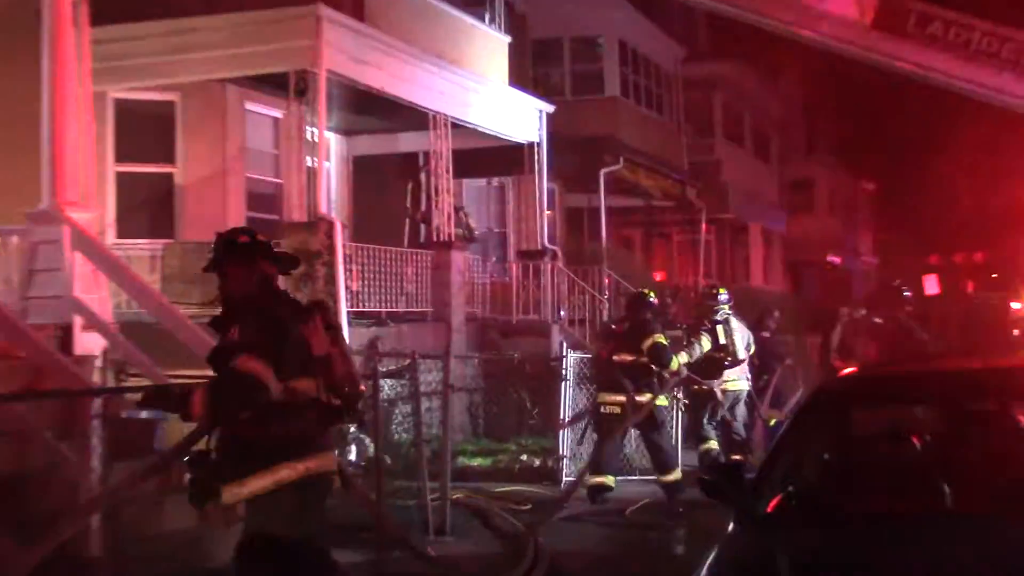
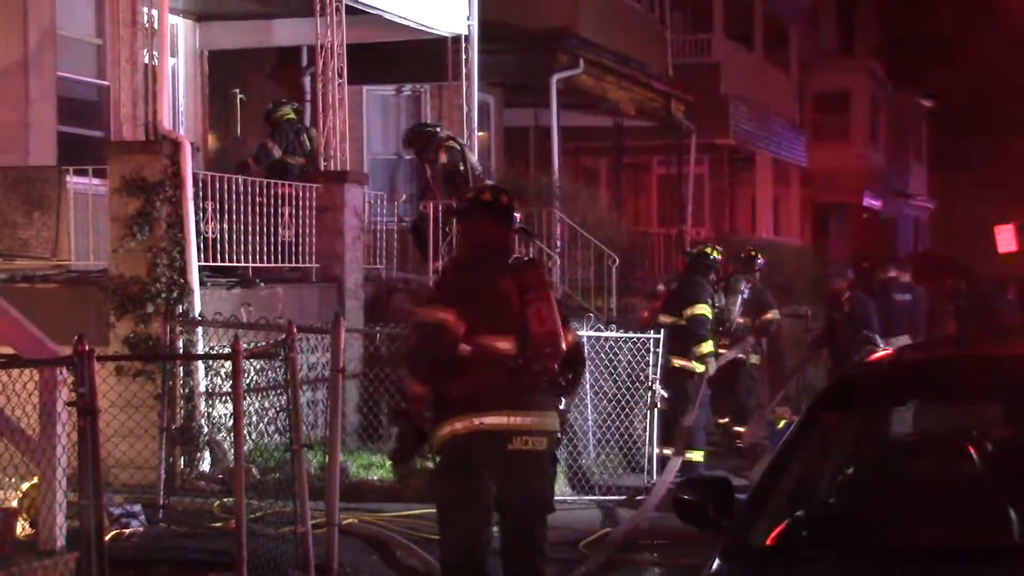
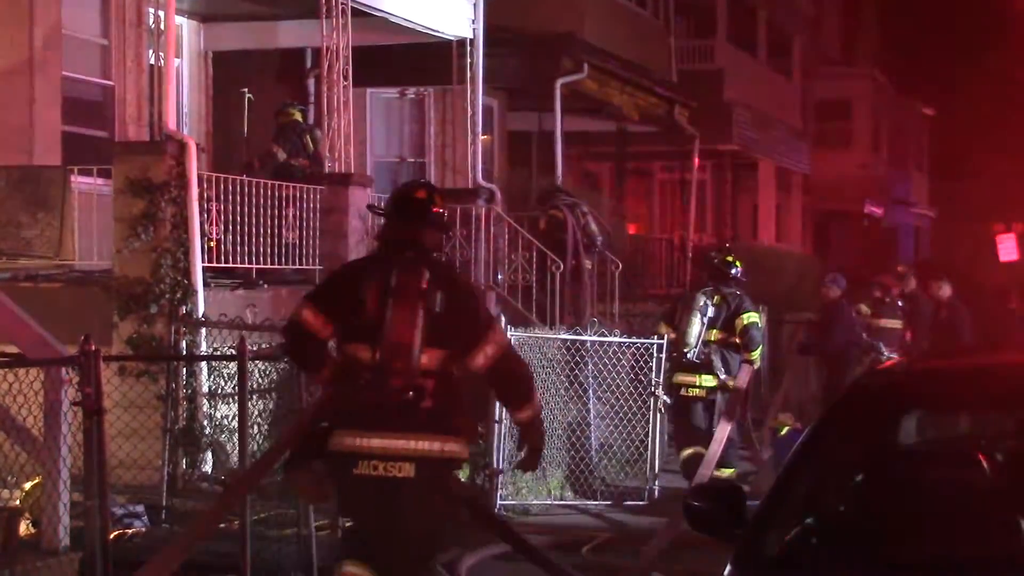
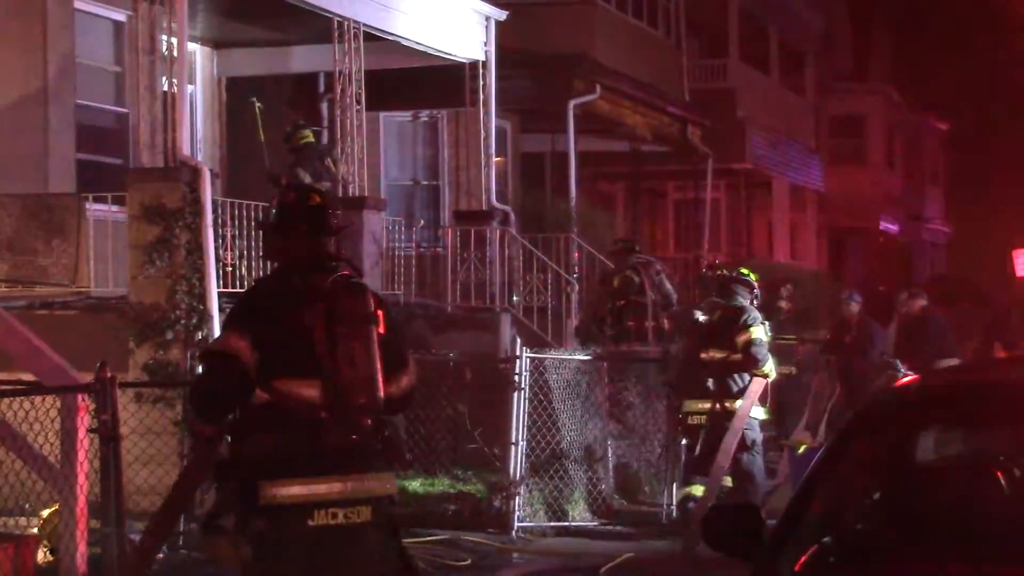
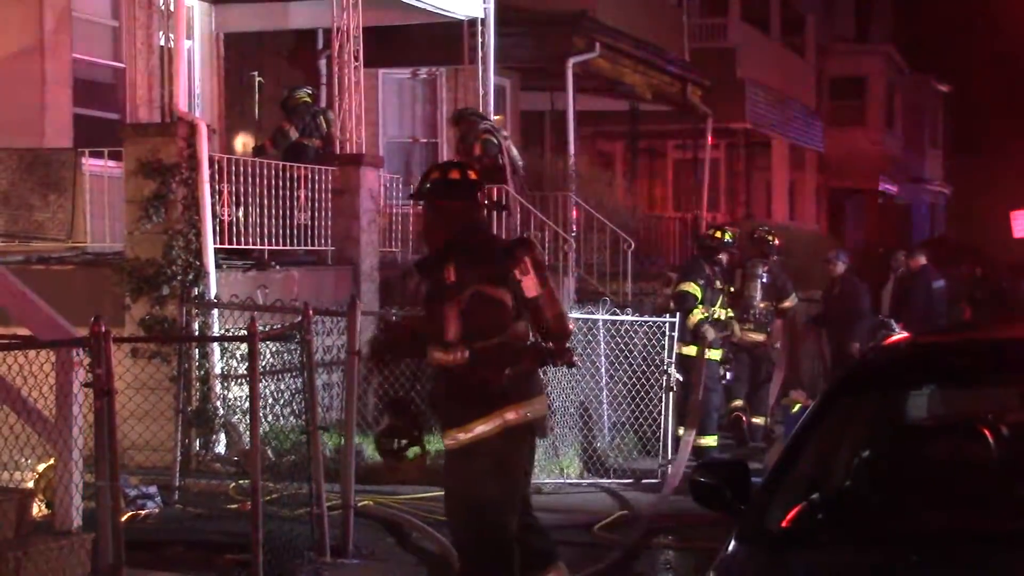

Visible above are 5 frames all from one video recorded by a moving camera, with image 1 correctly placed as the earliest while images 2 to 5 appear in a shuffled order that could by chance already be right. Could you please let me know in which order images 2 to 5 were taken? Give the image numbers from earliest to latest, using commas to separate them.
4, 3, 5, 2
